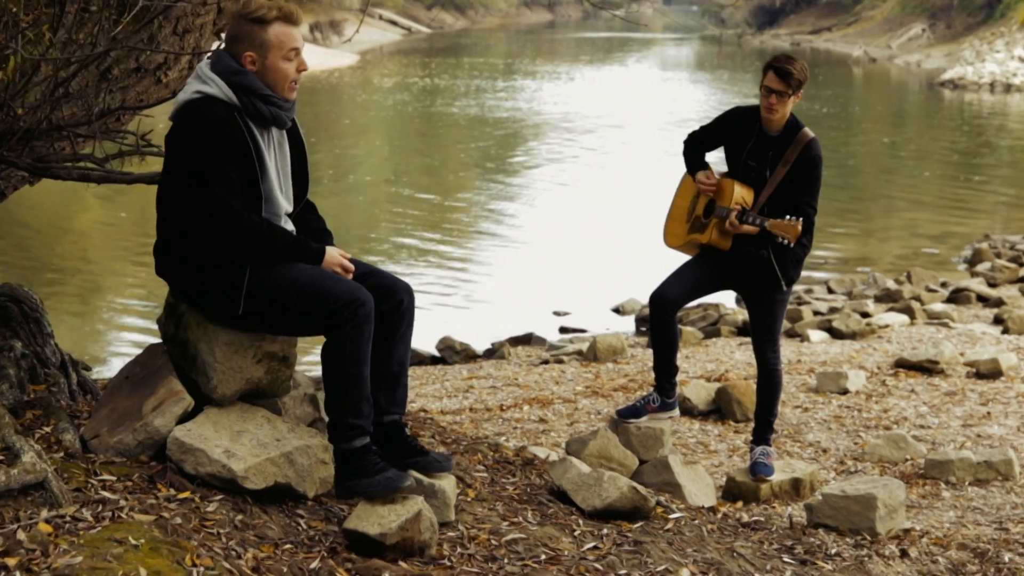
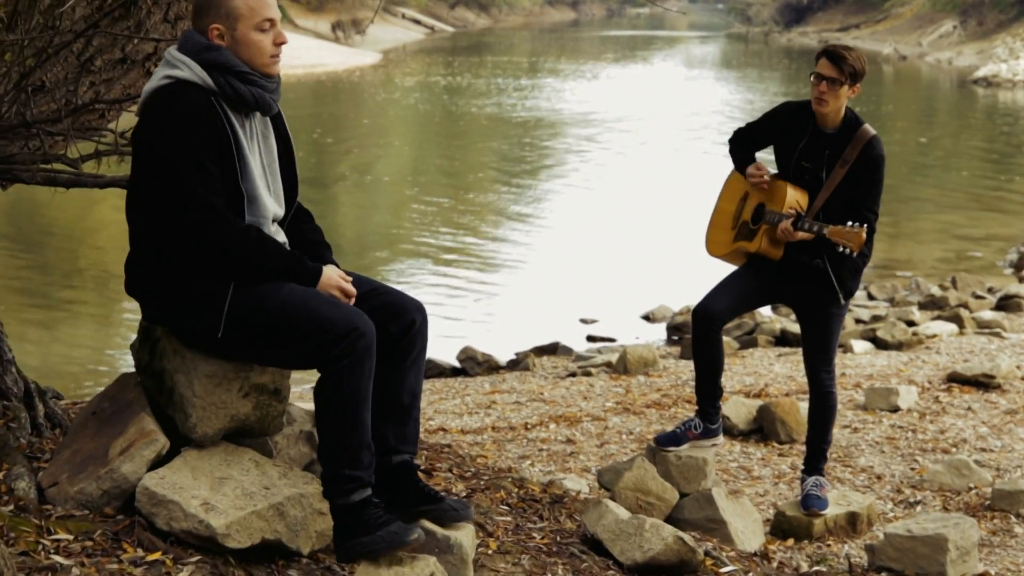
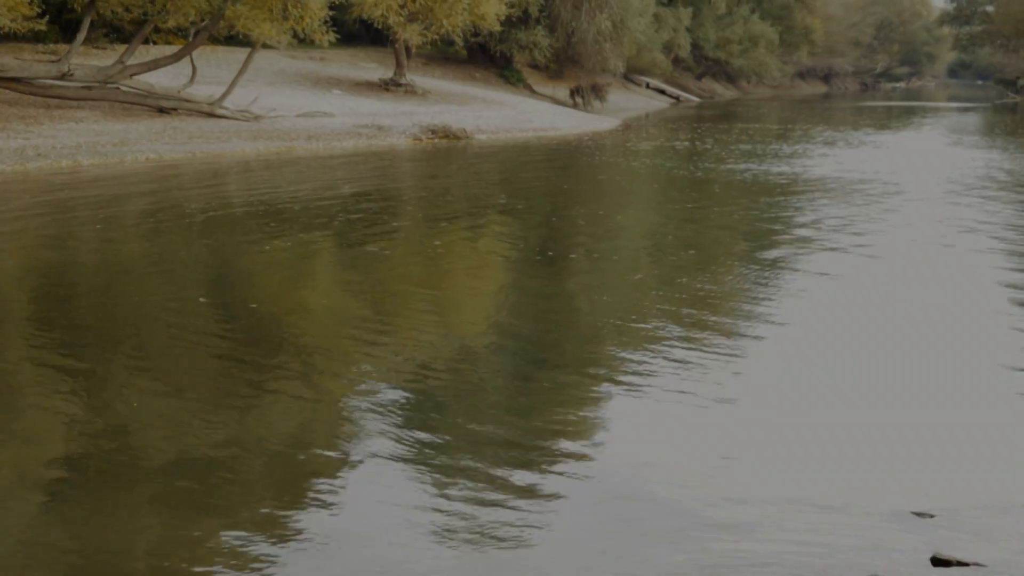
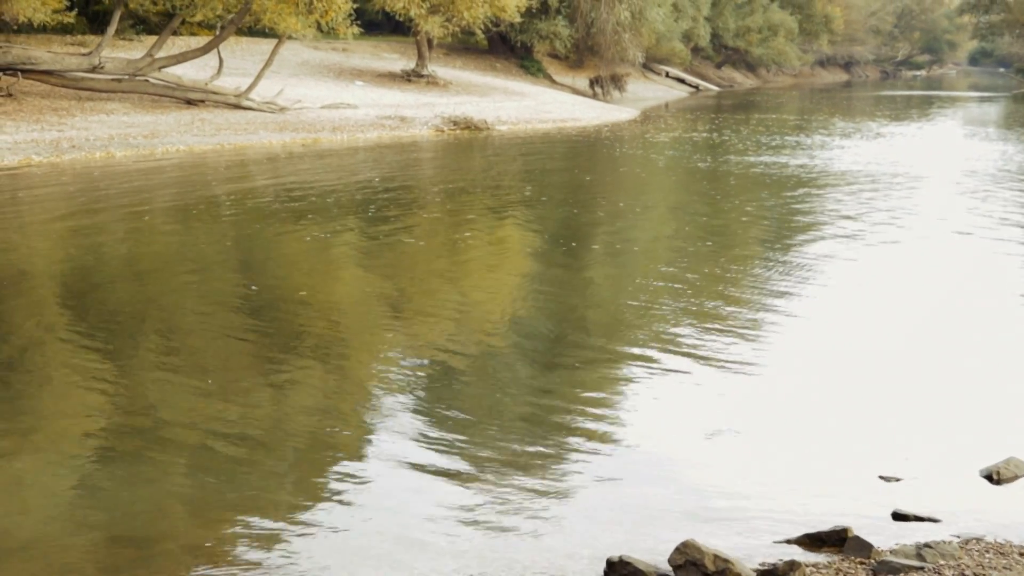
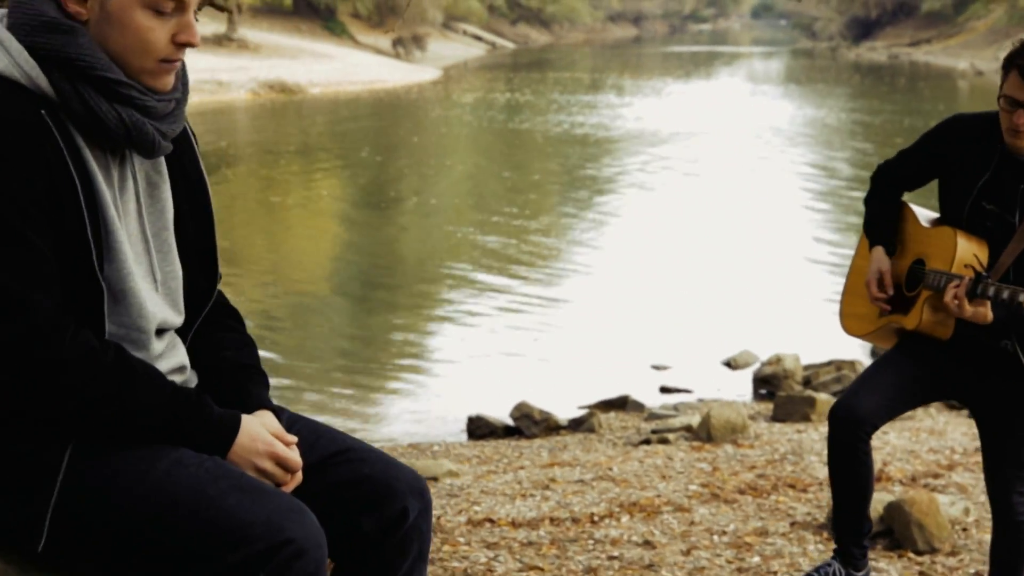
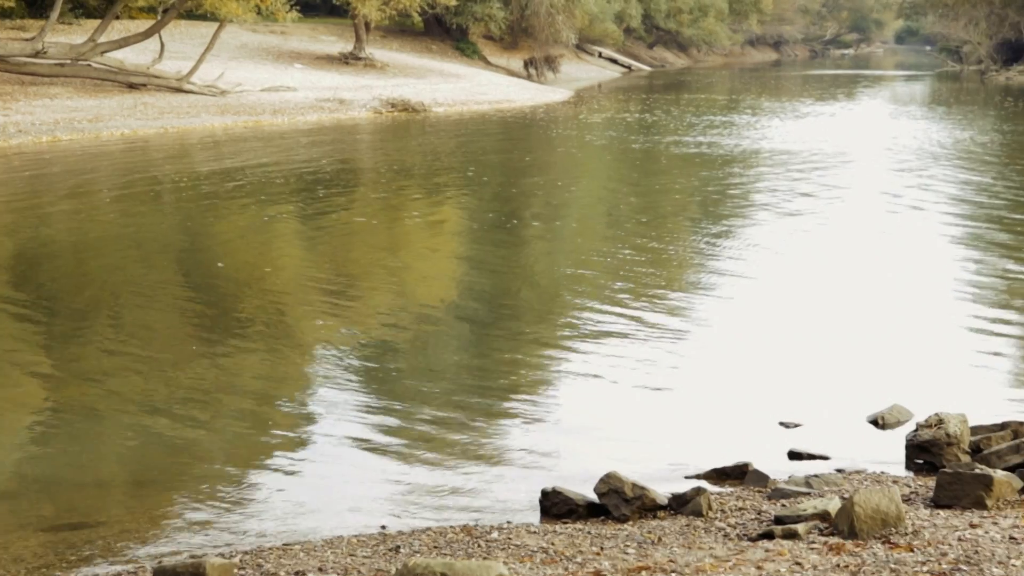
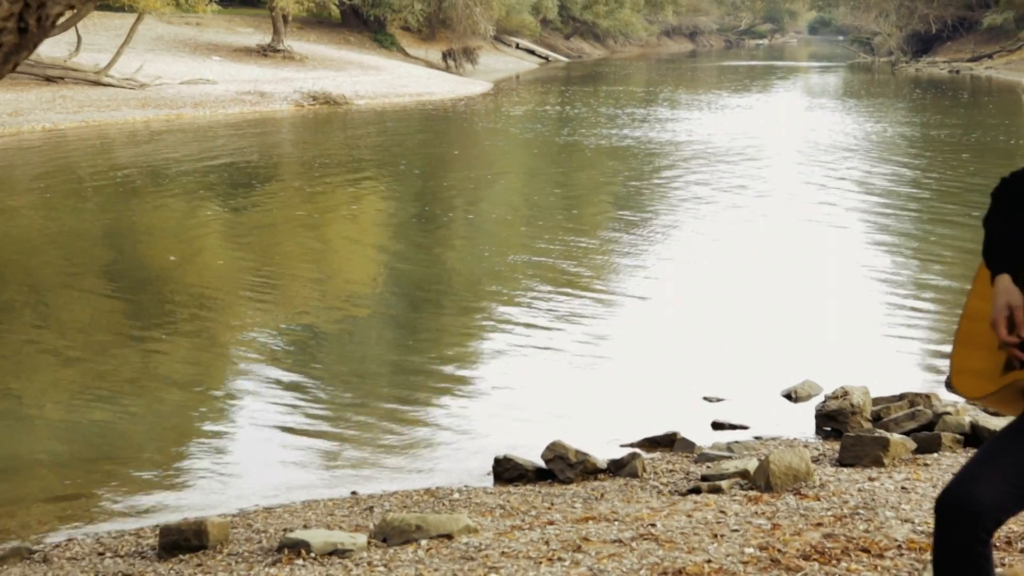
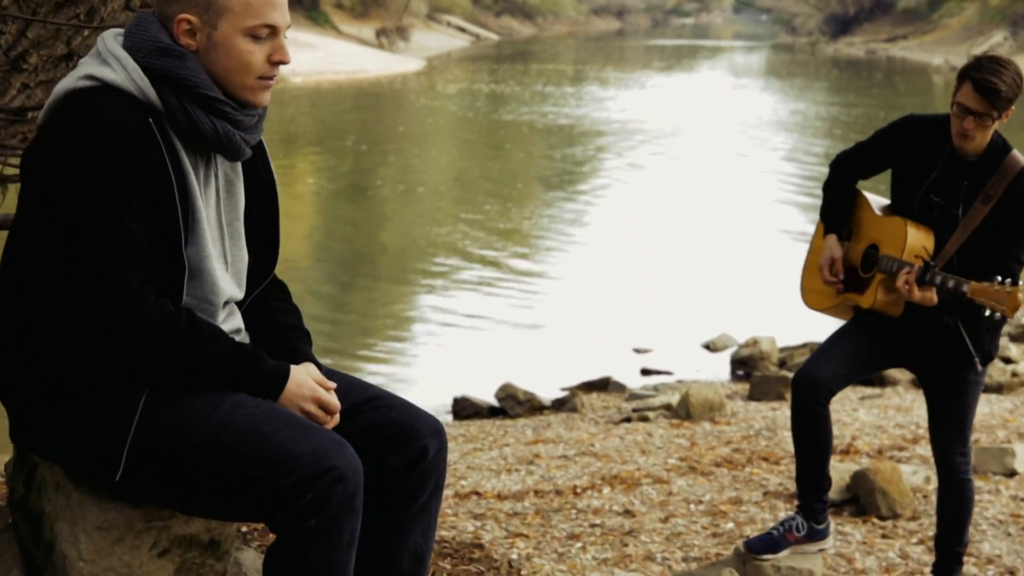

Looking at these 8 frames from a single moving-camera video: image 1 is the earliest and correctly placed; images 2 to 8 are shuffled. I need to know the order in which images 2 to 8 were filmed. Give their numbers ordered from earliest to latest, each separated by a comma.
2, 8, 5, 7, 6, 4, 3
